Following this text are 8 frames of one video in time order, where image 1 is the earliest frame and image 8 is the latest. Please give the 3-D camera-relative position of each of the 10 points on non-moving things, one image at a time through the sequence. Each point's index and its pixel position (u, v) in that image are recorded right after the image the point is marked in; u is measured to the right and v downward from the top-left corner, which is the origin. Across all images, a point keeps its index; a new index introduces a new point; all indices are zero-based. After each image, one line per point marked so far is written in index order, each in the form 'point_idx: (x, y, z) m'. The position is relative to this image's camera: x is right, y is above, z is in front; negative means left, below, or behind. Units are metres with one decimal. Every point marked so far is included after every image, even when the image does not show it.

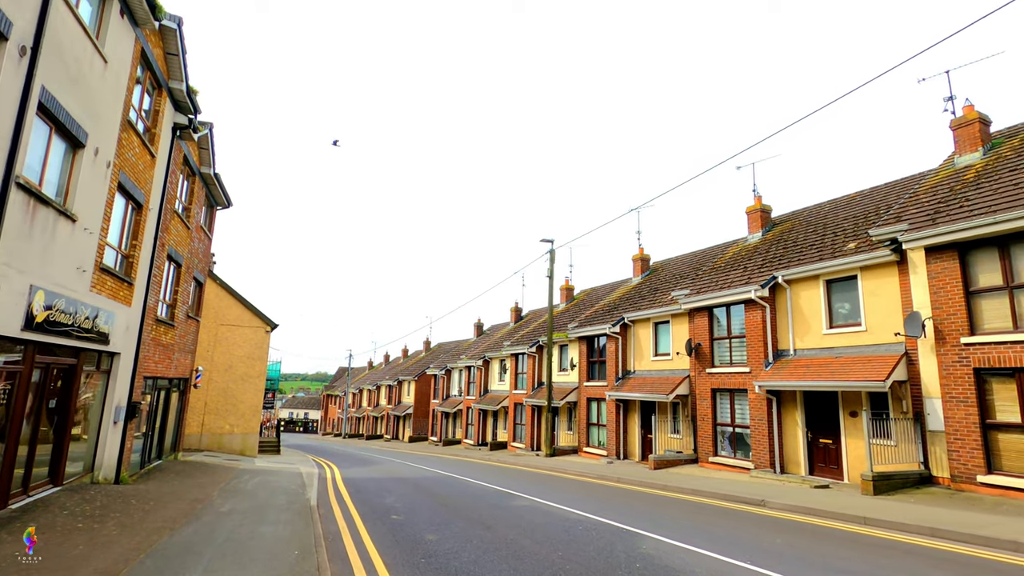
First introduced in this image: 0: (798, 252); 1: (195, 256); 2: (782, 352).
0: (+8.6, +1.1, +16.0) m
1: (-10.3, +1.0, +17.4) m
2: (+7.6, -1.8, +15.0) m
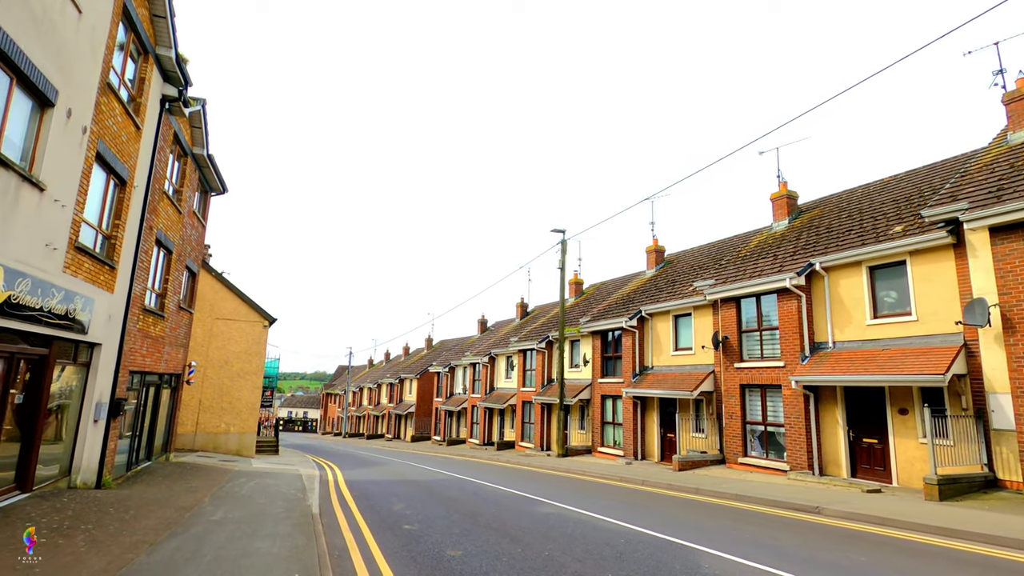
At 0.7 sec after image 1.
0: (+9.0, +1.4, +15.0) m
1: (-9.9, +1.4, +16.3) m
2: (+8.0, -1.5, +14.0) m
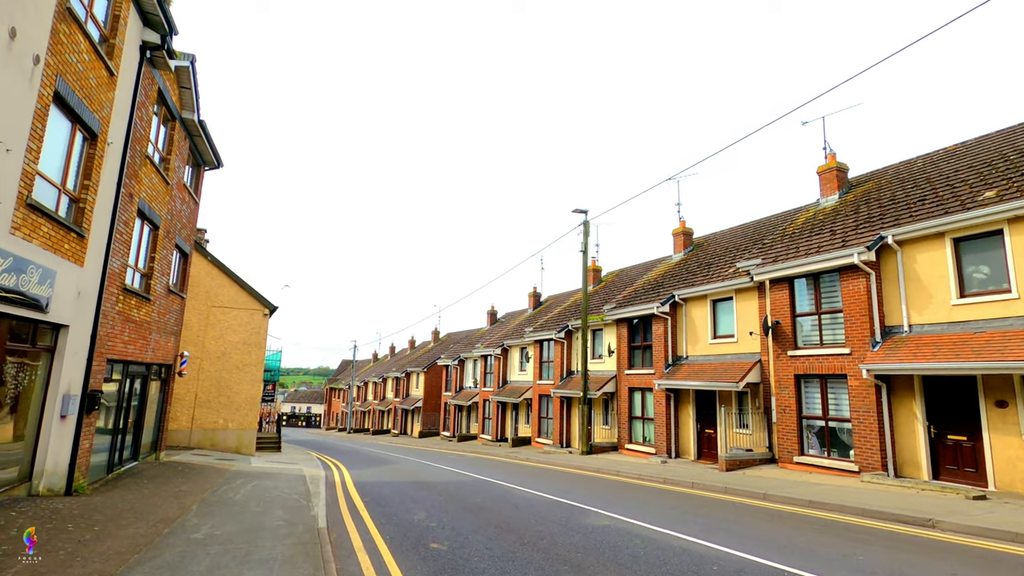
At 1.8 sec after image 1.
0: (+9.7, +2.0, +13.3) m
1: (-9.2, +1.9, +14.6) m
2: (+8.7, -0.9, +12.3) m
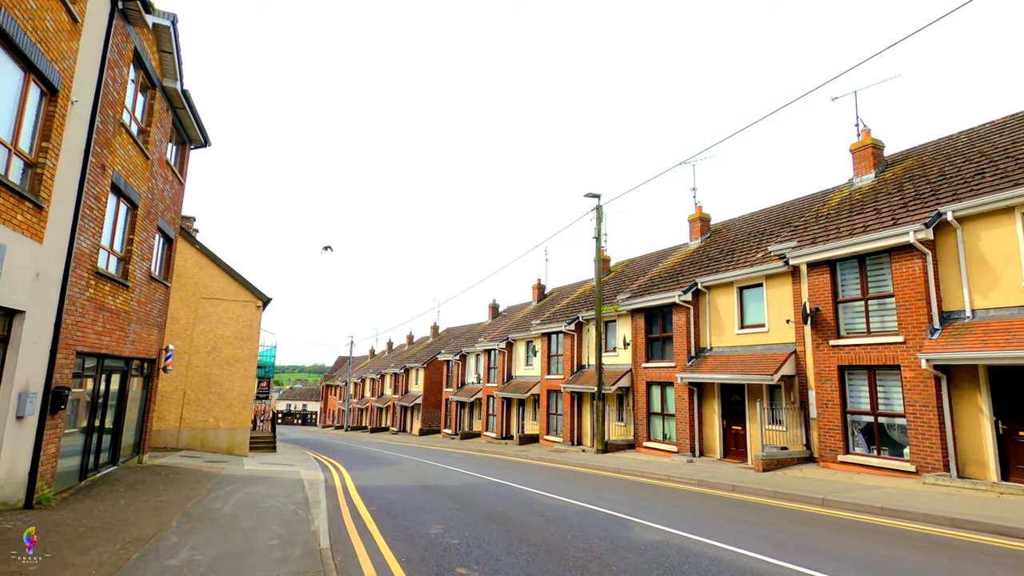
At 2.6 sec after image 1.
0: (+10.1, +2.4, +12.1) m
1: (-8.8, +2.2, +13.3) m
2: (+9.2, -0.6, +11.1) m
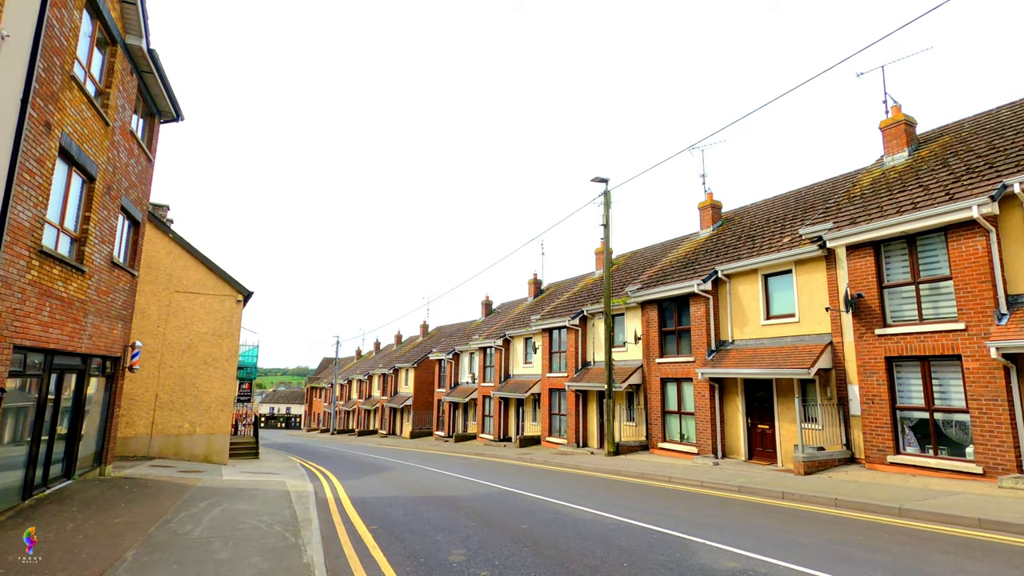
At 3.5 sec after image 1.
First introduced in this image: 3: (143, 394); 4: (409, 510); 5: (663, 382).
0: (+10.4, +2.8, +11.0) m
1: (-8.5, +2.5, +11.7) m
2: (+9.5, -0.2, +10.0) m
3: (-12.0, -3.4, +17.3) m
4: (-1.9, -4.1, +9.8) m
5: (+4.9, -3.0, +17.4) m
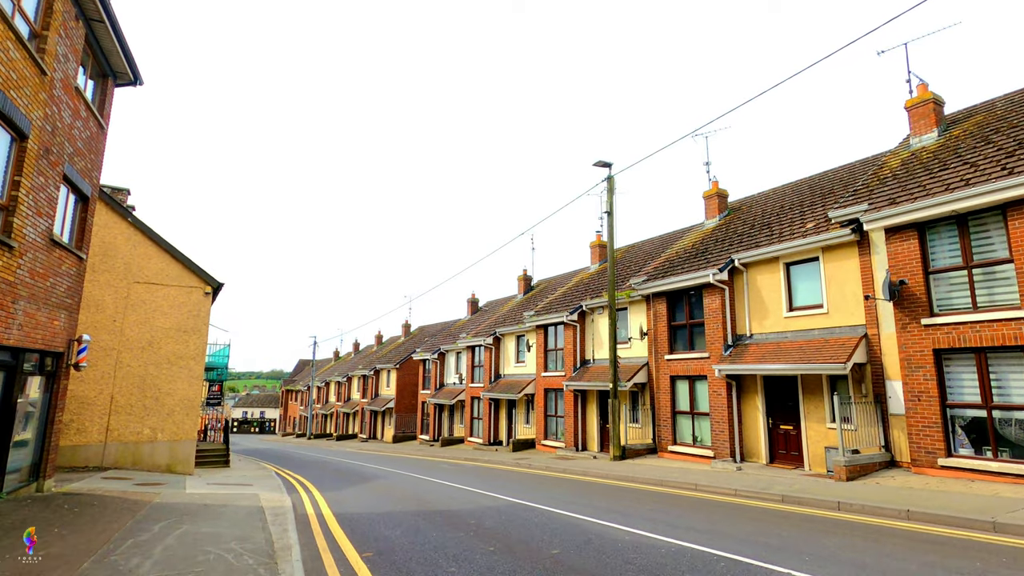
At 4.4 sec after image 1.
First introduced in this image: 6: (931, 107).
0: (+10.6, +3.0, +10.0) m
1: (-8.3, +2.8, +9.9) m
2: (+9.8, +0.1, +9.0) m
3: (-12.0, -3.1, +15.4) m
4: (-1.6, -3.7, +8.3) m
5: (+4.9, -2.8, +16.2) m
6: (+11.0, +4.7, +14.0) m
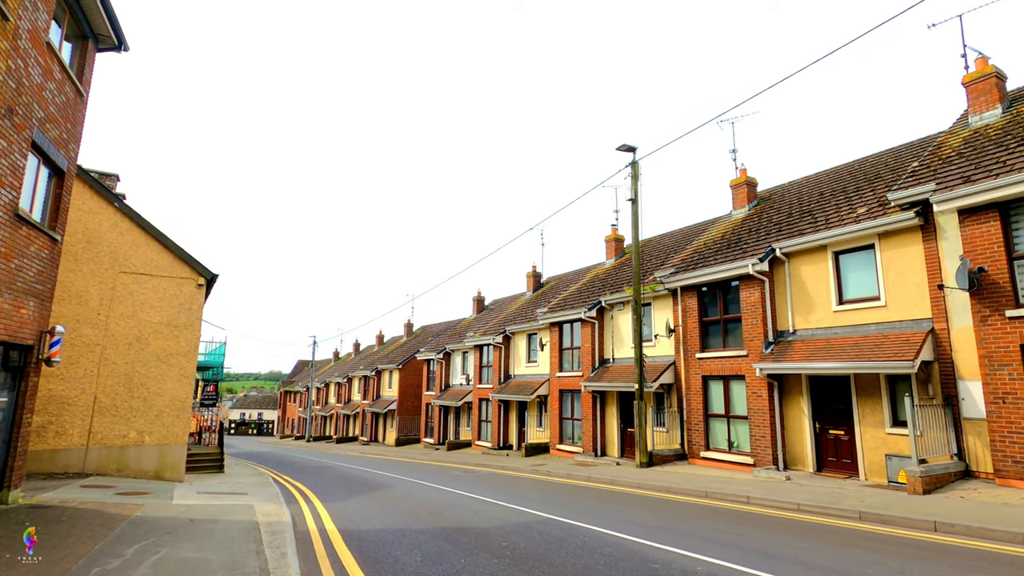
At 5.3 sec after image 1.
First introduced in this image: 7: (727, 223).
0: (+11.2, +3.3, +8.8) m
1: (-7.8, +3.1, +8.7) m
2: (+10.3, +0.3, +7.7) m
3: (-11.5, -2.9, +14.1) m
4: (-1.1, -3.5, +7.0) m
5: (+5.4, -2.6, +14.9) m
6: (+11.5, +4.9, +12.8) m
7: (+7.4, +2.2, +18.2) m
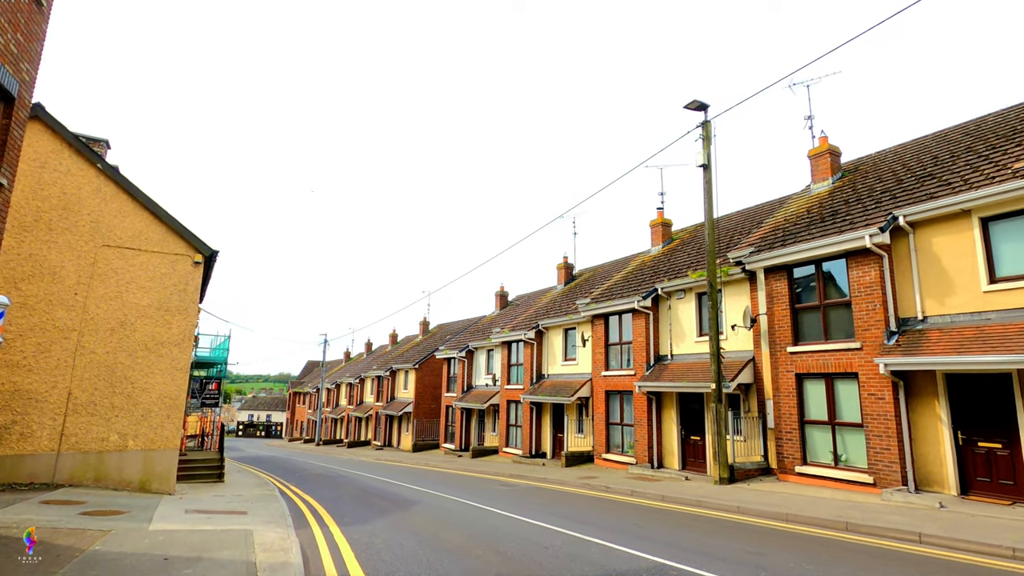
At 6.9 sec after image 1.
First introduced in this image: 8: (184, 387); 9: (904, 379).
0: (+12.3, +3.7, +6.2) m
1: (-6.6, +3.7, +6.4) m
2: (+11.4, +0.8, +5.1) m
3: (-10.2, -2.3, +11.8) m
4: (0.0, -2.9, +4.5) m
5: (+6.6, -2.1, +12.4) m
6: (+12.8, +5.4, +10.2) m
7: (+8.7, +2.6, +15.7) m
8: (-8.1, -2.4, +13.0) m
9: (+7.8, -1.8, +10.6) m
